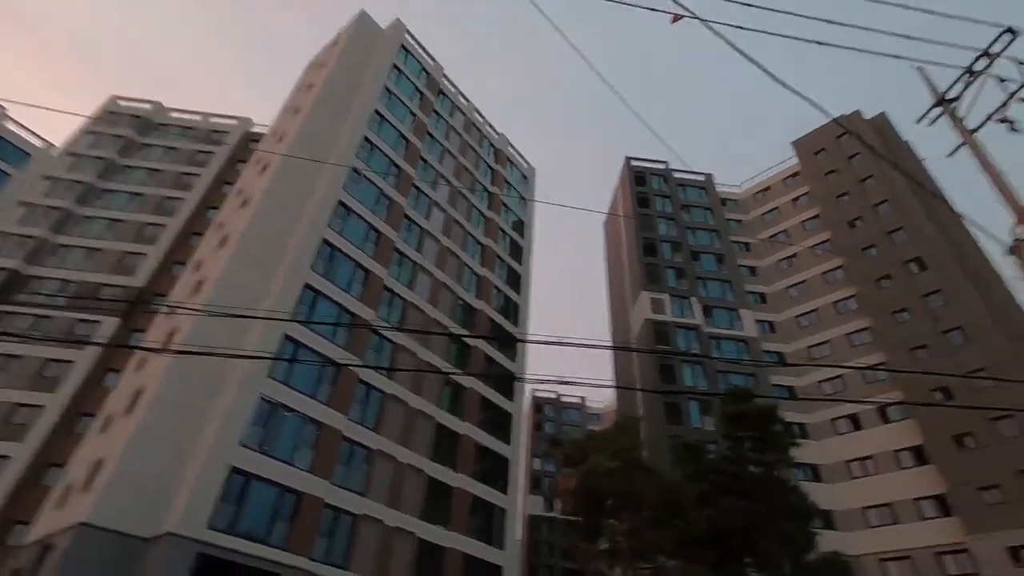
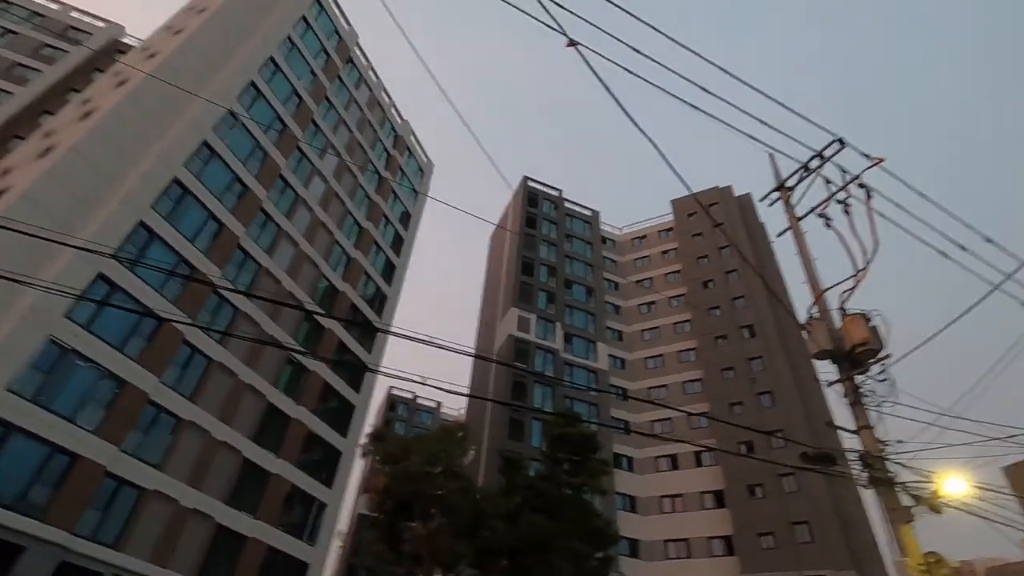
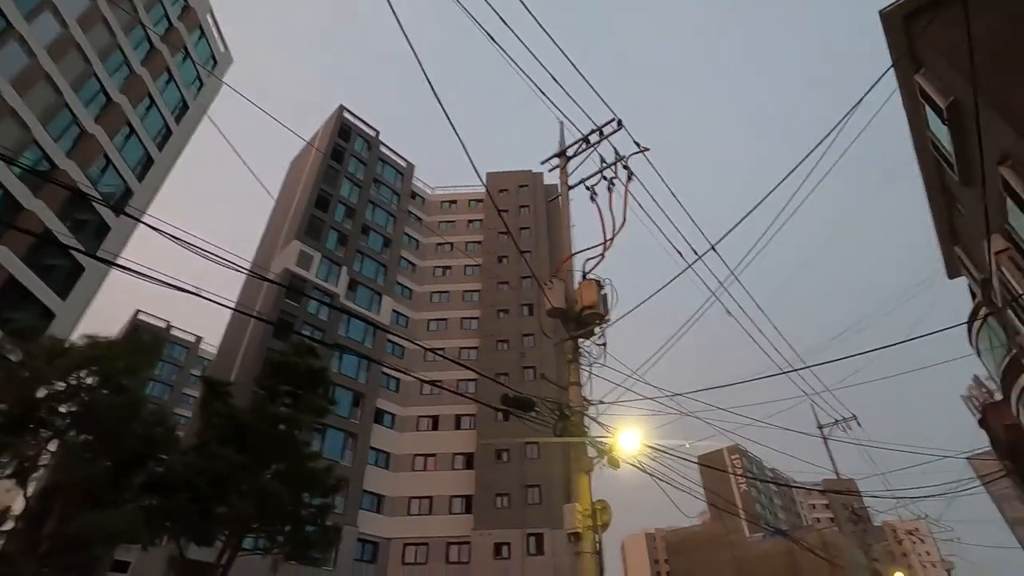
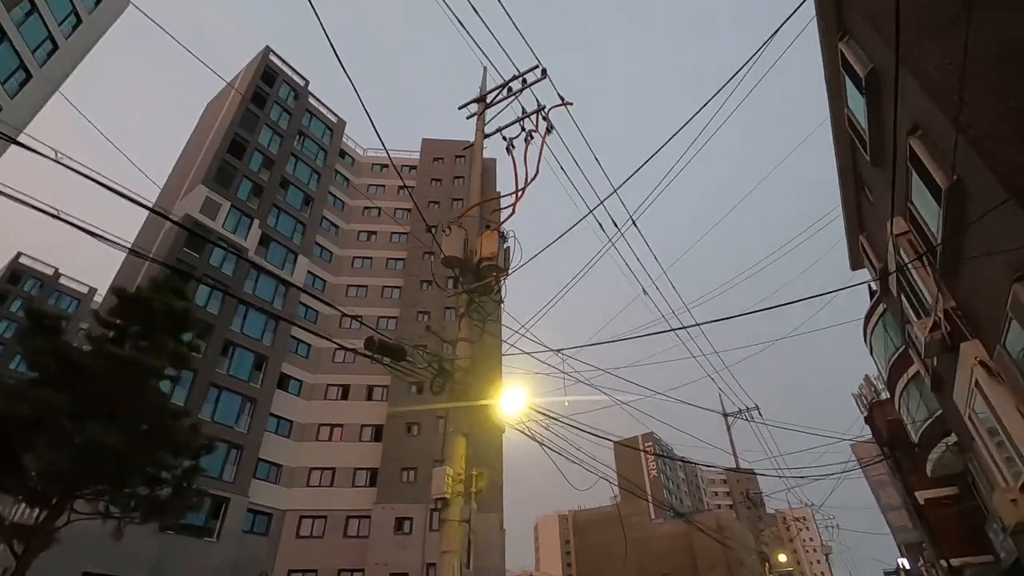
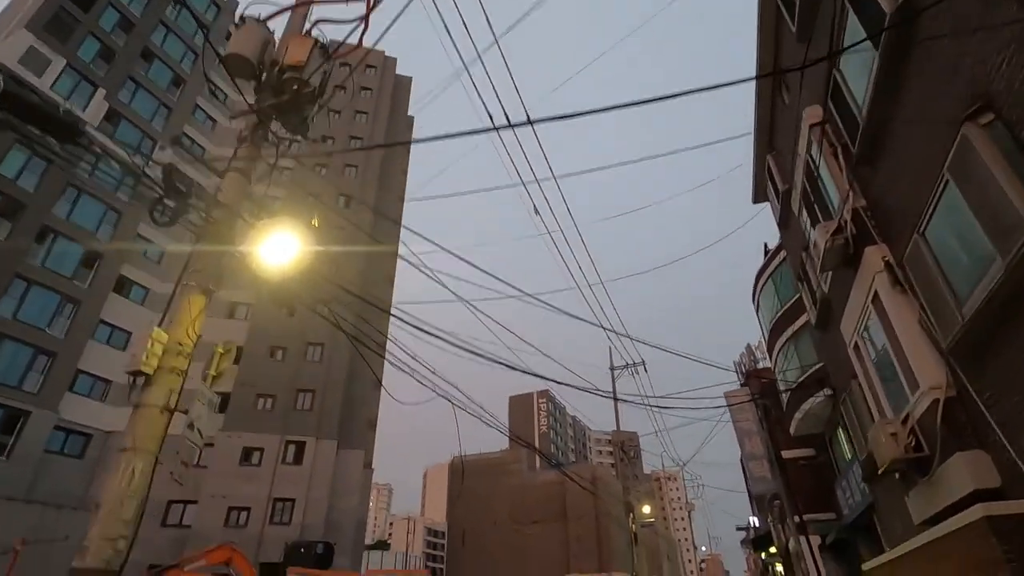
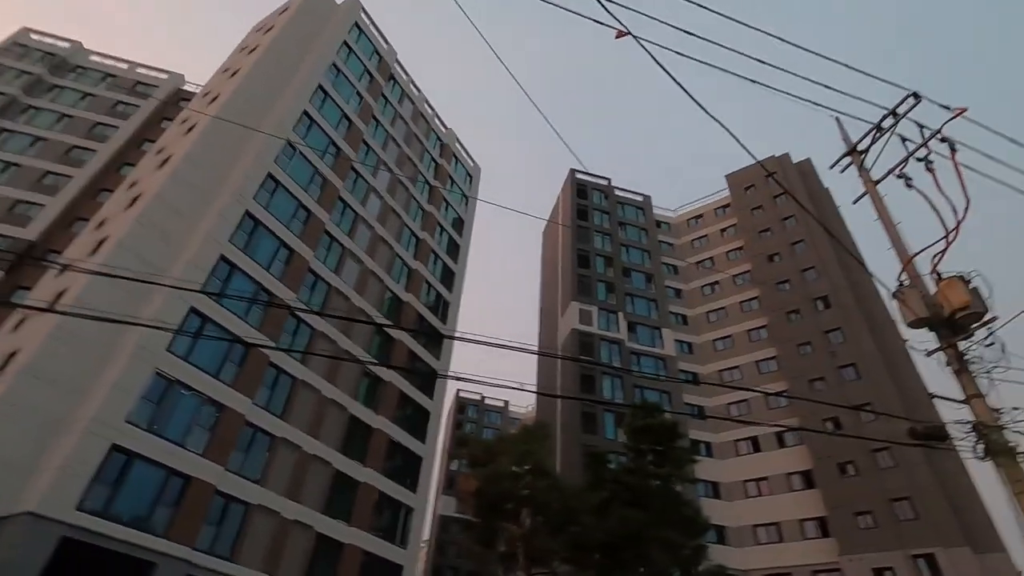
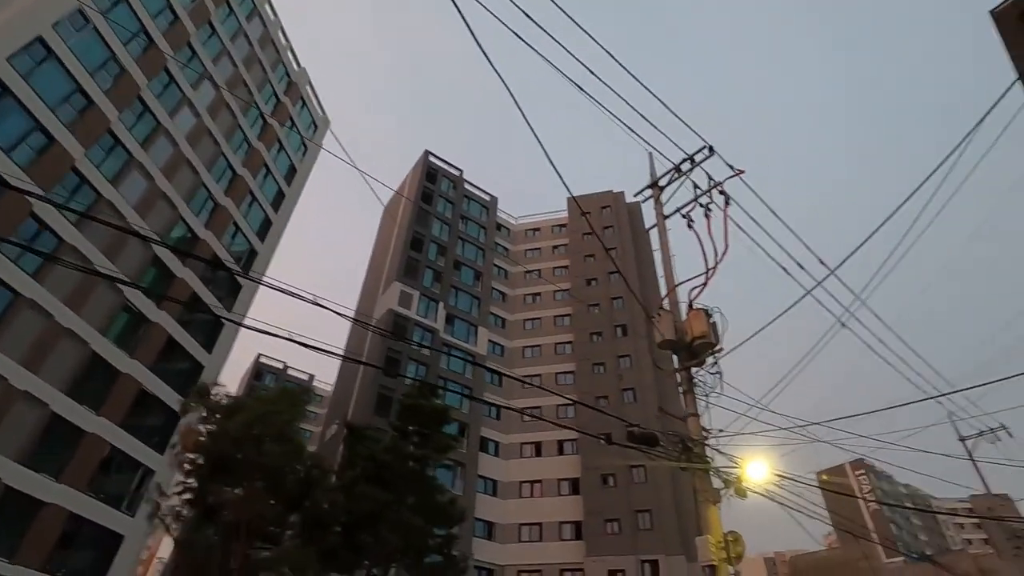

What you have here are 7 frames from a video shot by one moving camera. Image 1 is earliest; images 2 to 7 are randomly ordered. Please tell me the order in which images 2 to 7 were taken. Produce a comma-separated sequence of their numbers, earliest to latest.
6, 2, 7, 3, 4, 5
